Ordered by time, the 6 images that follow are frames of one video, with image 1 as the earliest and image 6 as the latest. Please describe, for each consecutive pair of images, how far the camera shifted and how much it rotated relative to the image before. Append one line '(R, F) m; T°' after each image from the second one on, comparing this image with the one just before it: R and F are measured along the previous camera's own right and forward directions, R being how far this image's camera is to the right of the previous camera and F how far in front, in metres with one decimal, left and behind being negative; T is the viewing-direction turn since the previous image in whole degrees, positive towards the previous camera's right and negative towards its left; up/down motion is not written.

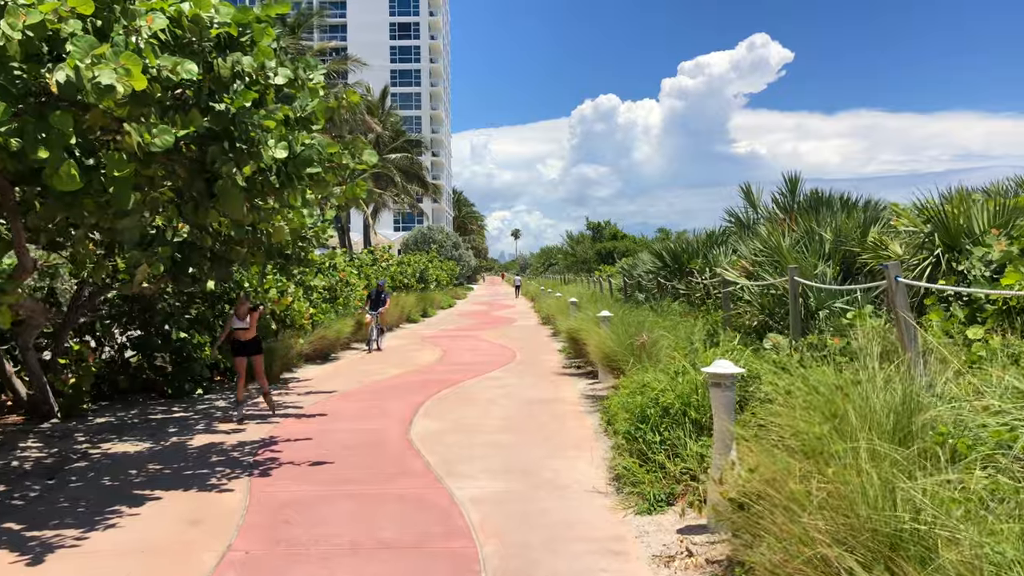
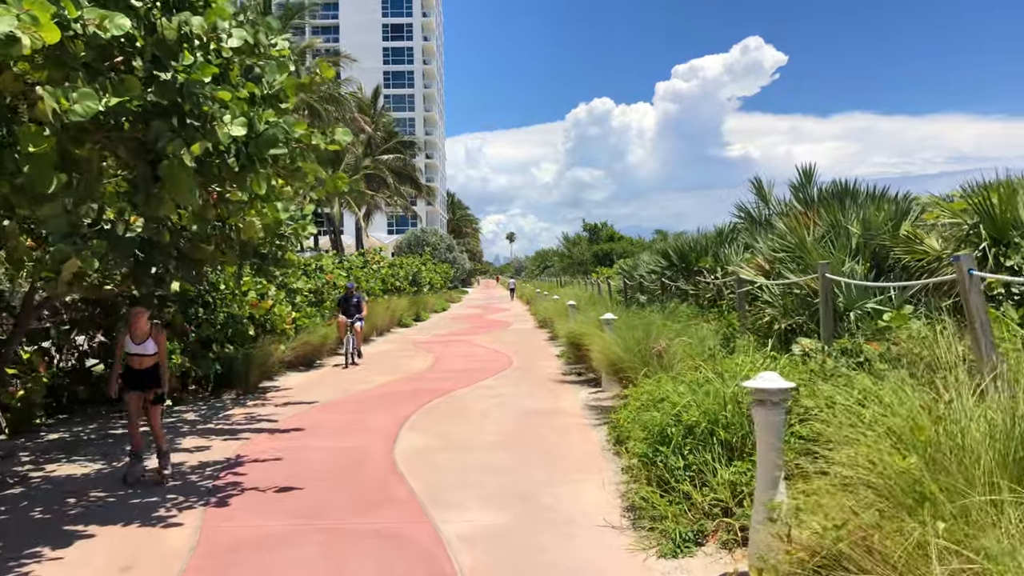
(0.0, +0.9) m; 0°
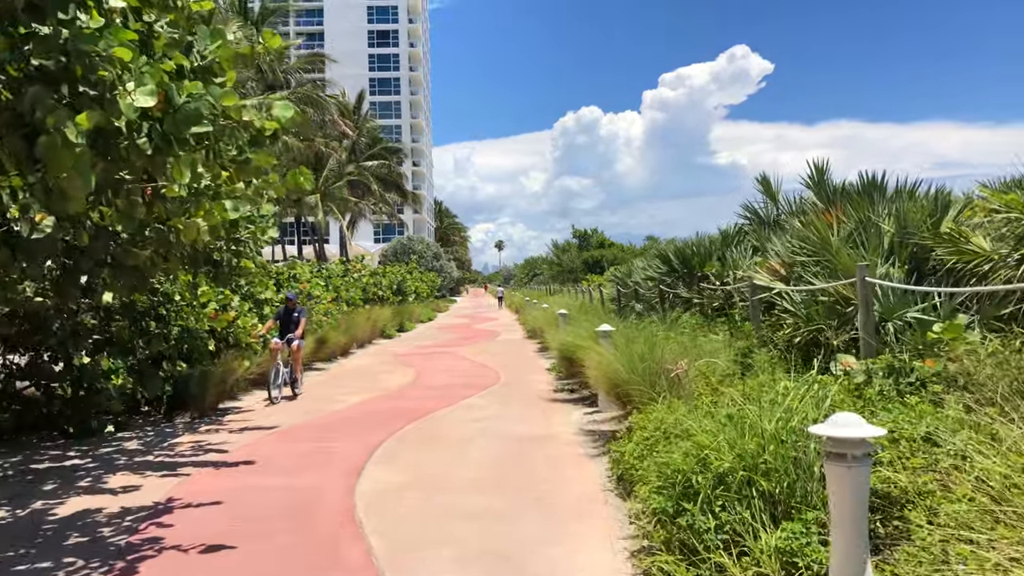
(0.0, +1.1) m; +1°
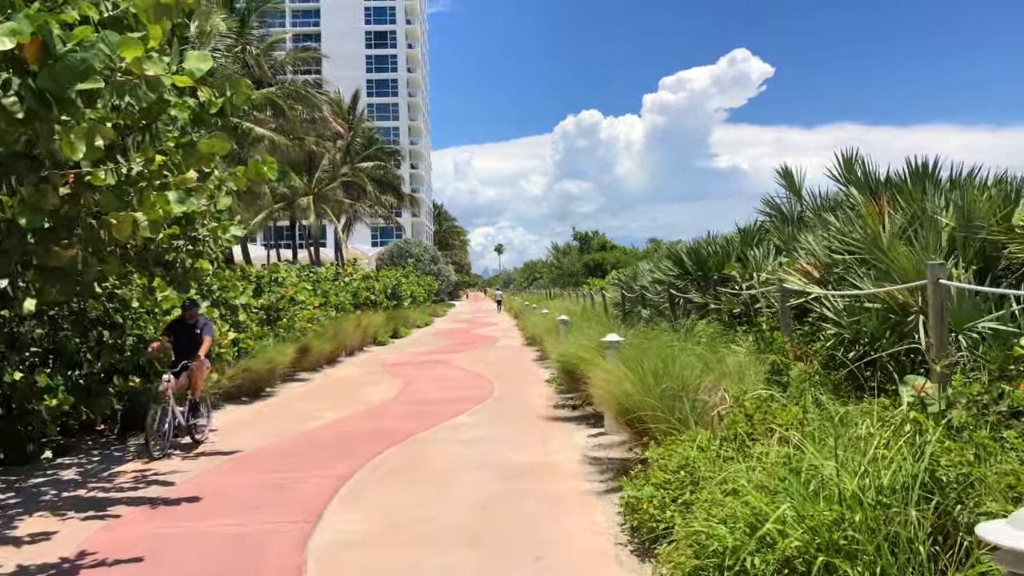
(+0.1, +1.1) m; 0°
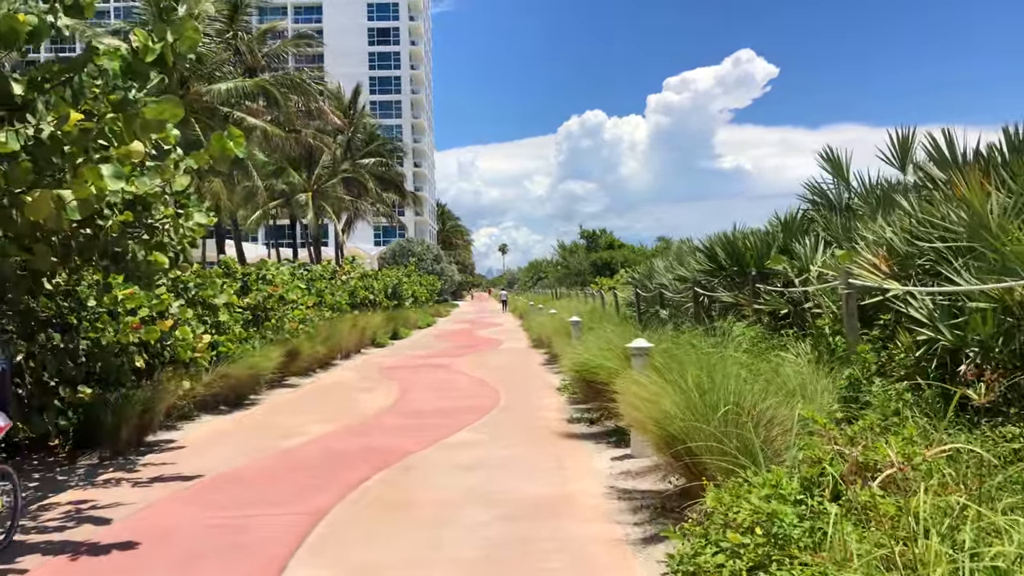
(-0.1, +1.2) m; 0°
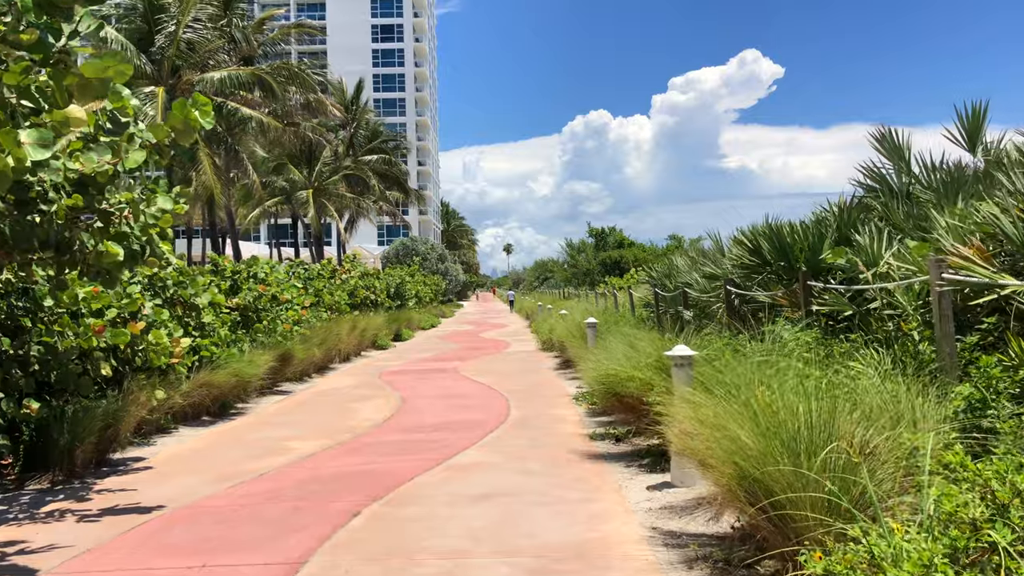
(-0.1, +1.1) m; 0°
